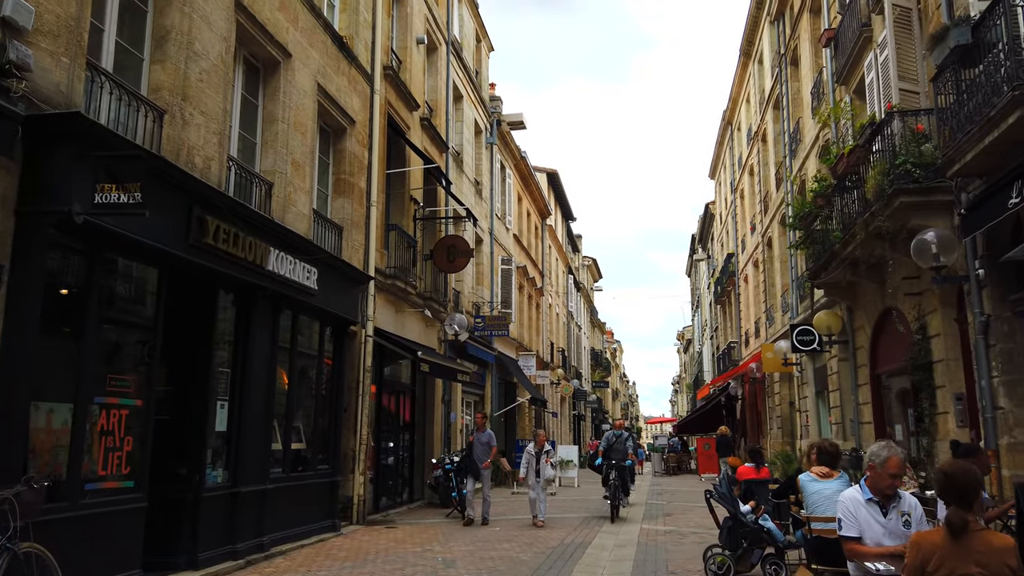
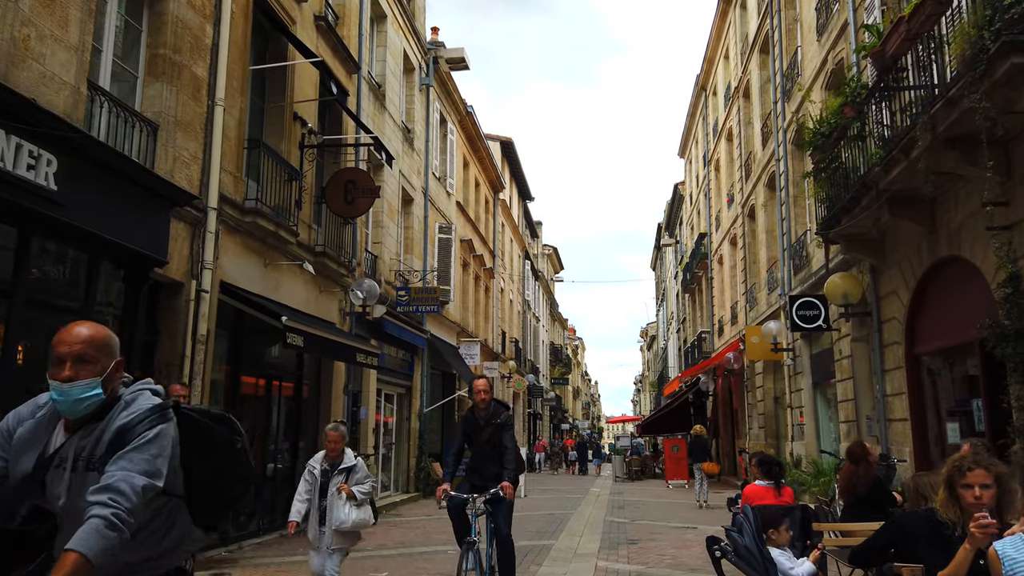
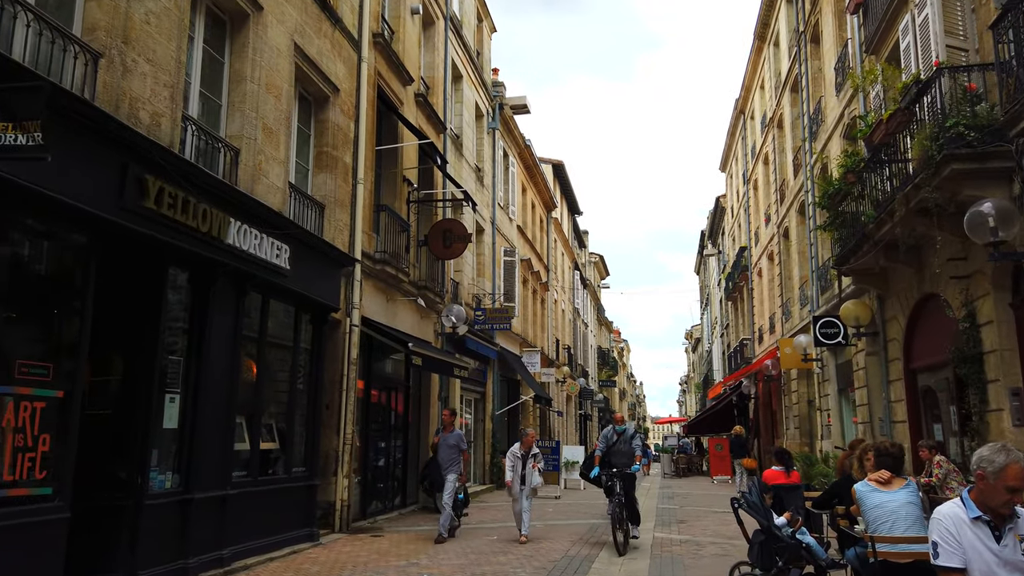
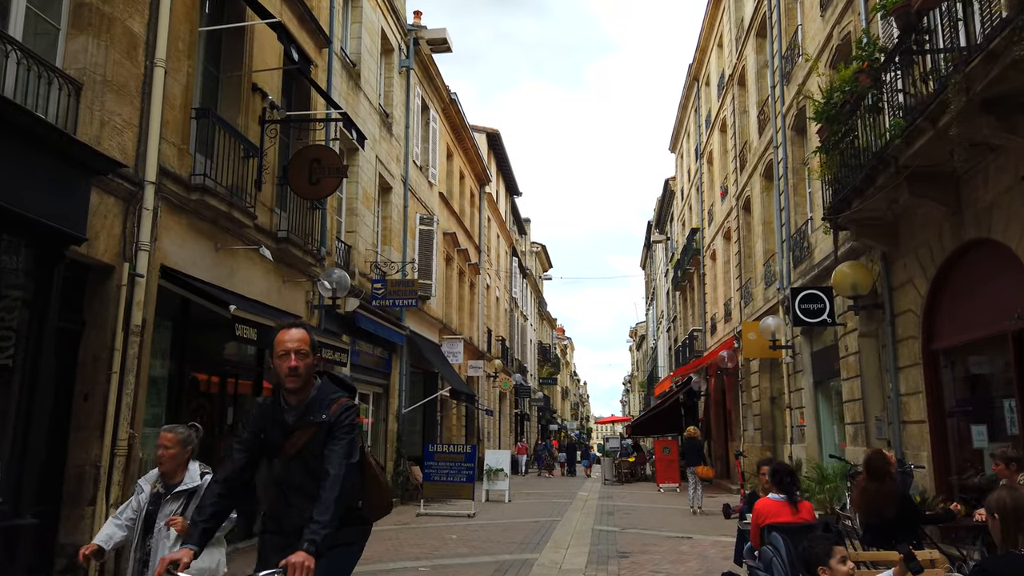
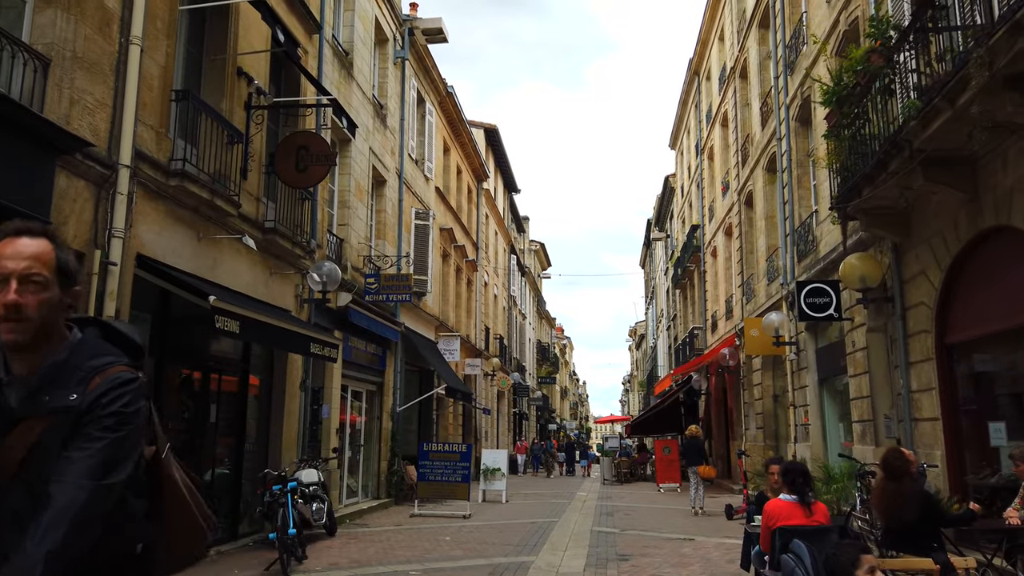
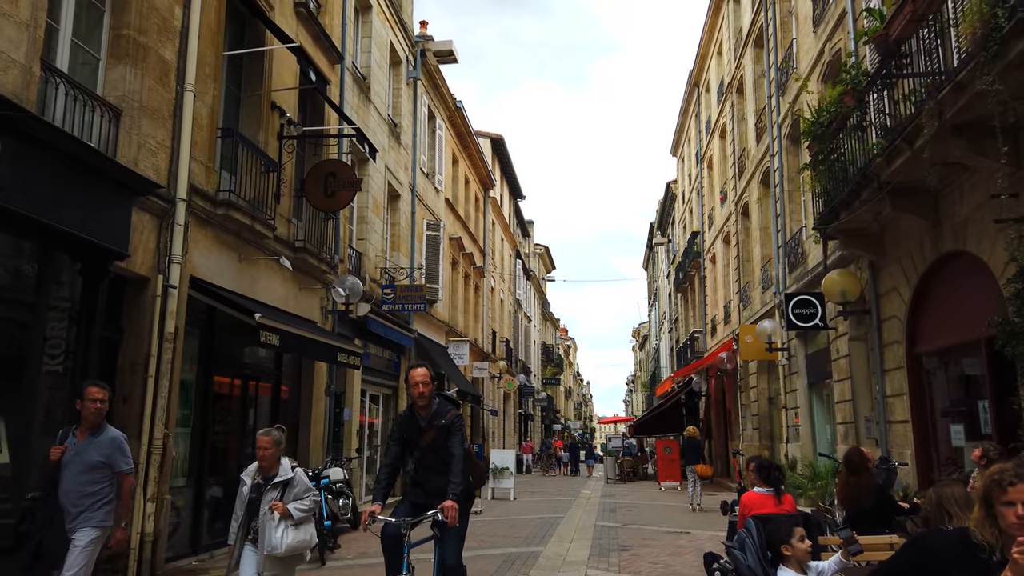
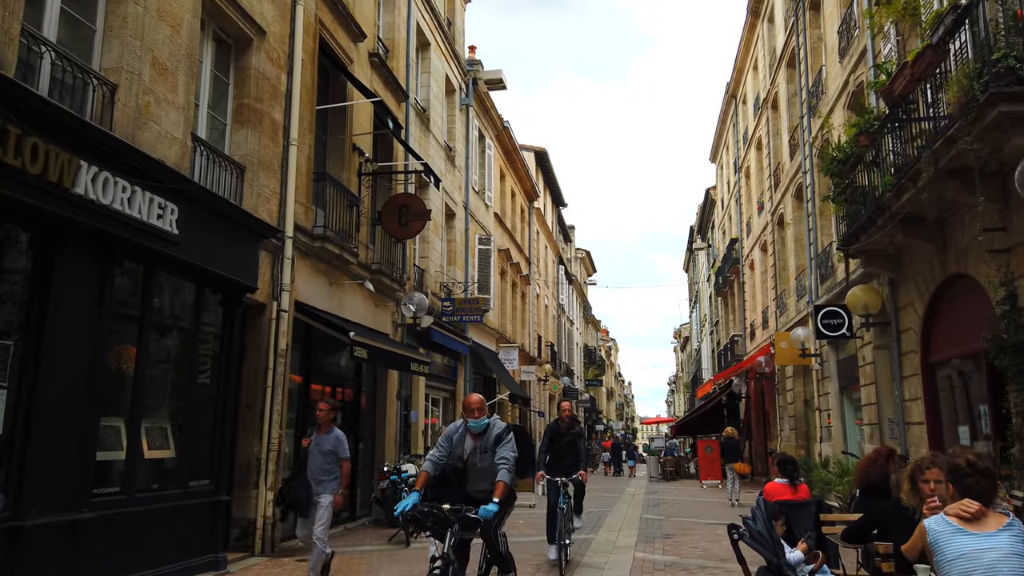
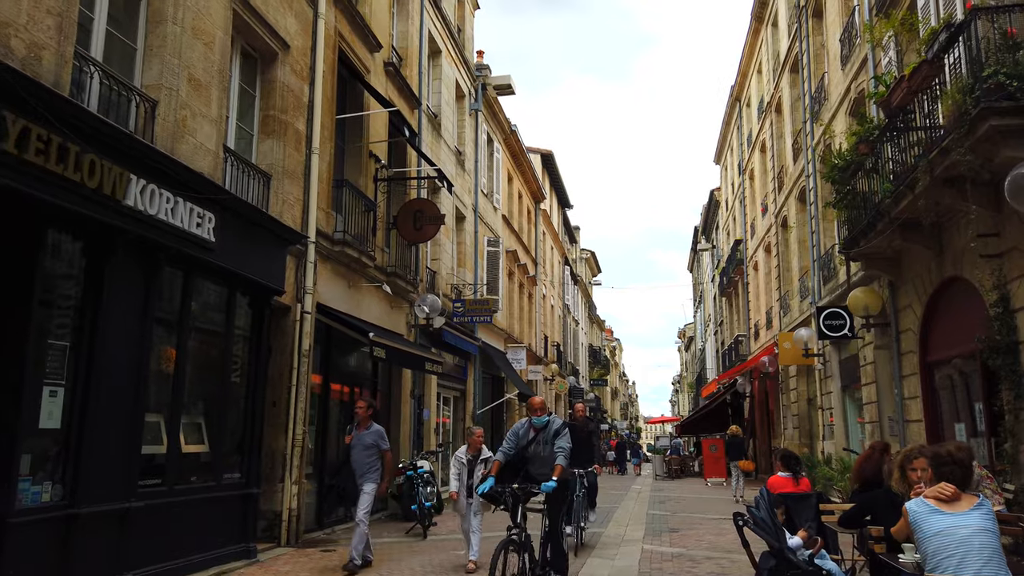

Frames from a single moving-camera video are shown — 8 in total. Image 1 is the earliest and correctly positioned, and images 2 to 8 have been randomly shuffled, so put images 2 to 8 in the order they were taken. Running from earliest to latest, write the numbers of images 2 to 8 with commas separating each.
3, 8, 7, 2, 6, 4, 5
